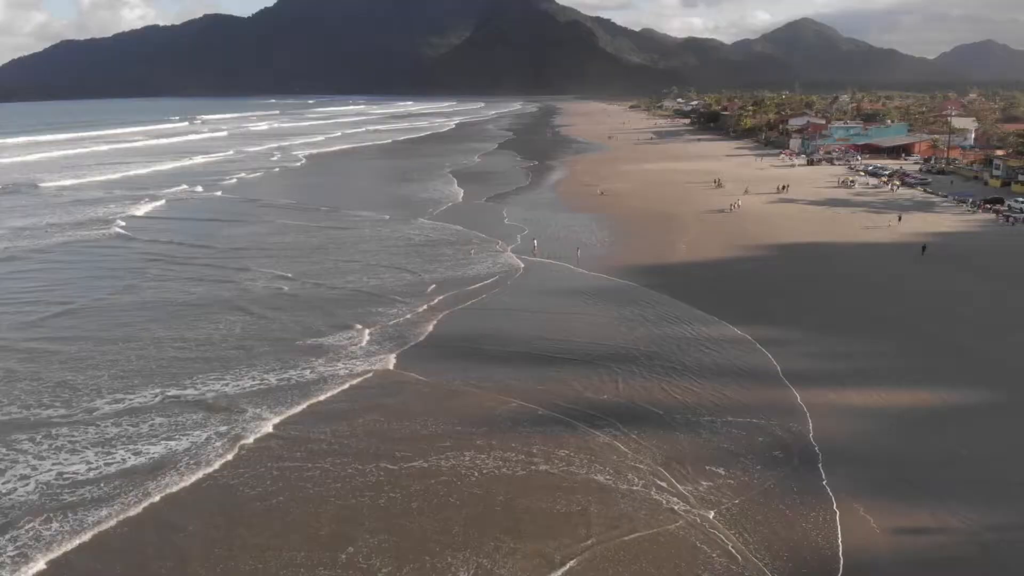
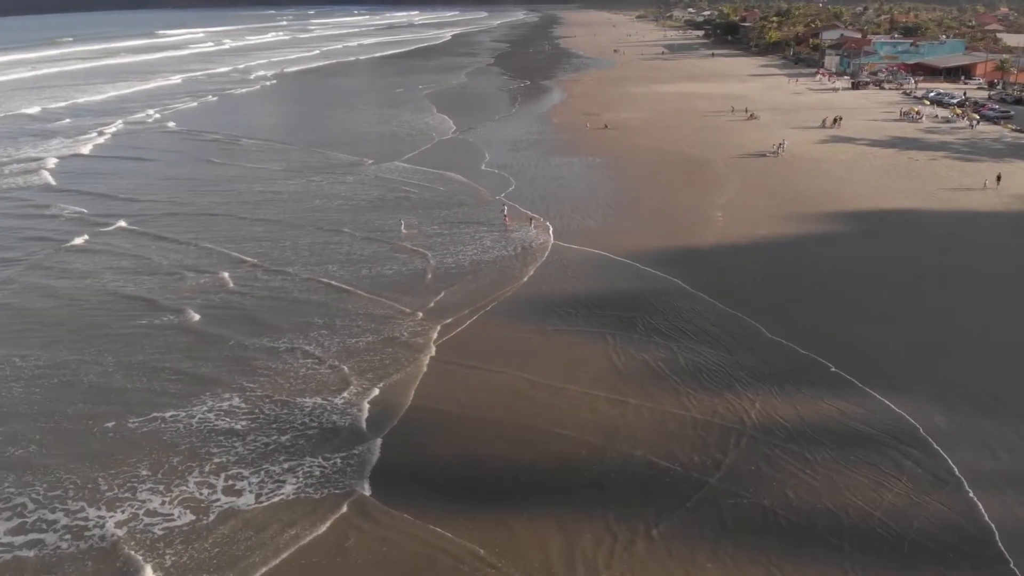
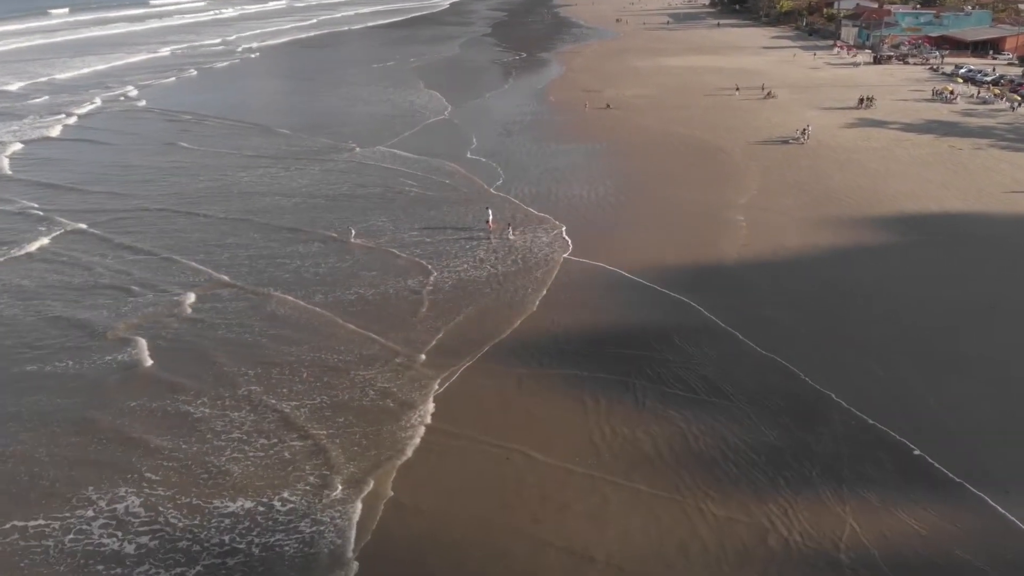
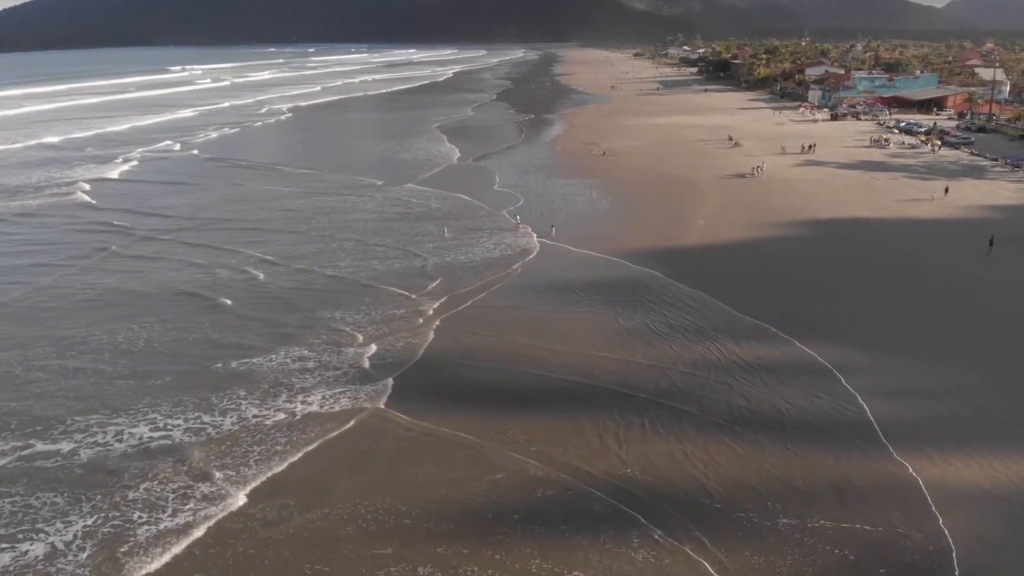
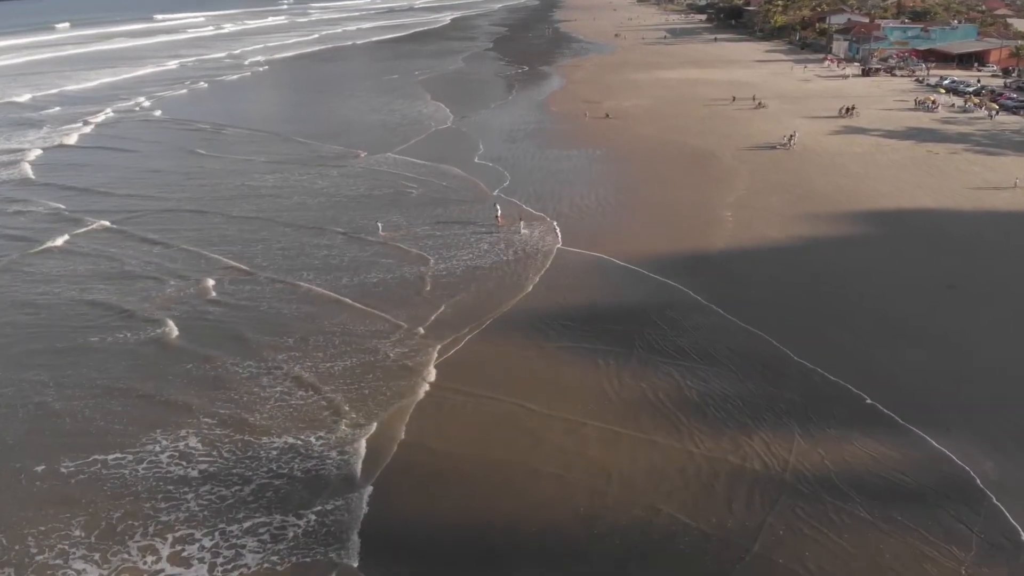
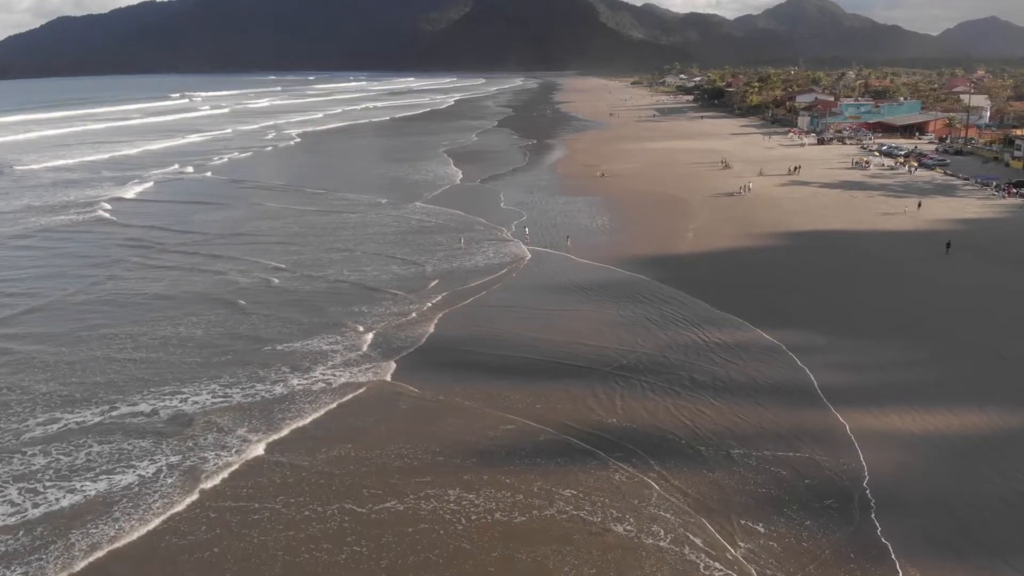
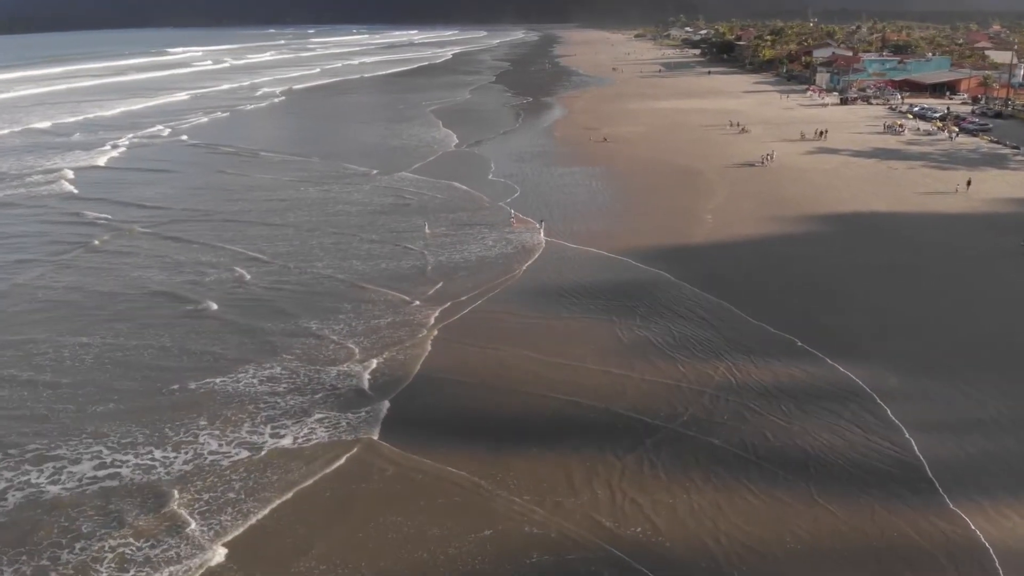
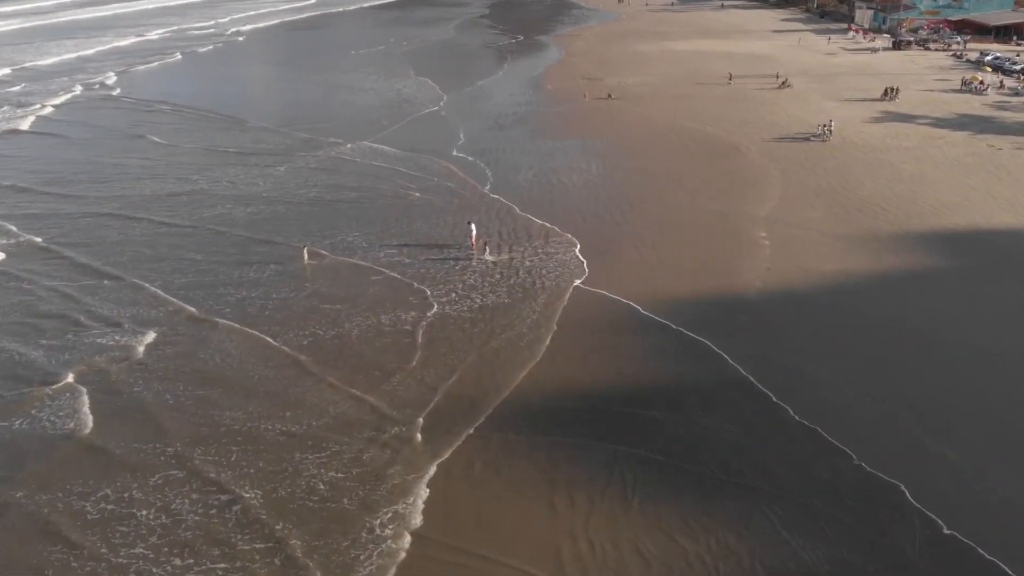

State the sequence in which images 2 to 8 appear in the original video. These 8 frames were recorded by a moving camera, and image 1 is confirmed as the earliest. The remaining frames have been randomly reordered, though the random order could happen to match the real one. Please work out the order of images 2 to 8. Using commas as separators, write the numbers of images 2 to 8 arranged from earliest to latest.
6, 4, 7, 2, 5, 3, 8
